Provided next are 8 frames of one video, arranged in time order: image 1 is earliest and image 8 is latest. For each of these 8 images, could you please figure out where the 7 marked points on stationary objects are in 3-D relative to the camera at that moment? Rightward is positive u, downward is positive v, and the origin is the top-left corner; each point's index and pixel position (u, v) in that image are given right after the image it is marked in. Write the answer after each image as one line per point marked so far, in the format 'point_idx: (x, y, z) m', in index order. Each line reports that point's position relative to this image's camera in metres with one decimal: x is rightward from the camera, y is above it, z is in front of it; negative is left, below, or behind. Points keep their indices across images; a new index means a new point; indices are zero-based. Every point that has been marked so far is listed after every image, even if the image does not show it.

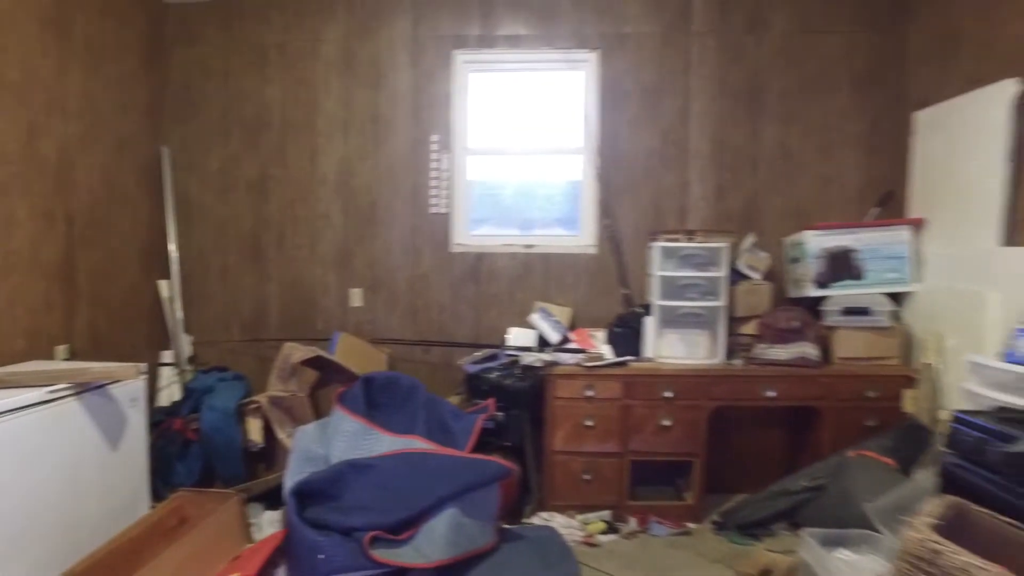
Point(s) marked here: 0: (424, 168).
0: (-0.4, +0.6, +3.2) m
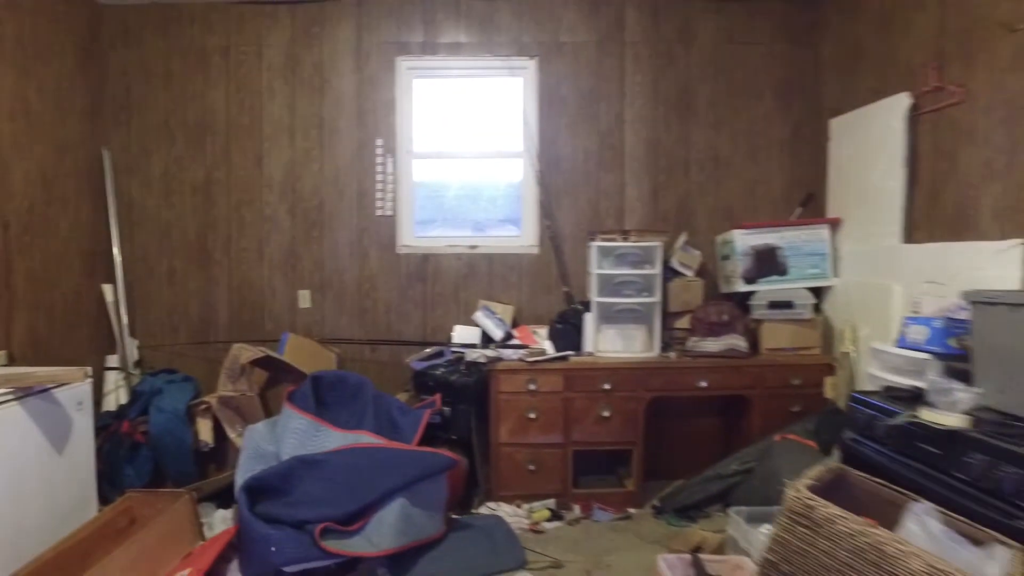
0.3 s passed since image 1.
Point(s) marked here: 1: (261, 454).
0: (-0.7, +0.6, +3.3) m
1: (-0.9, -0.6, +2.4) m
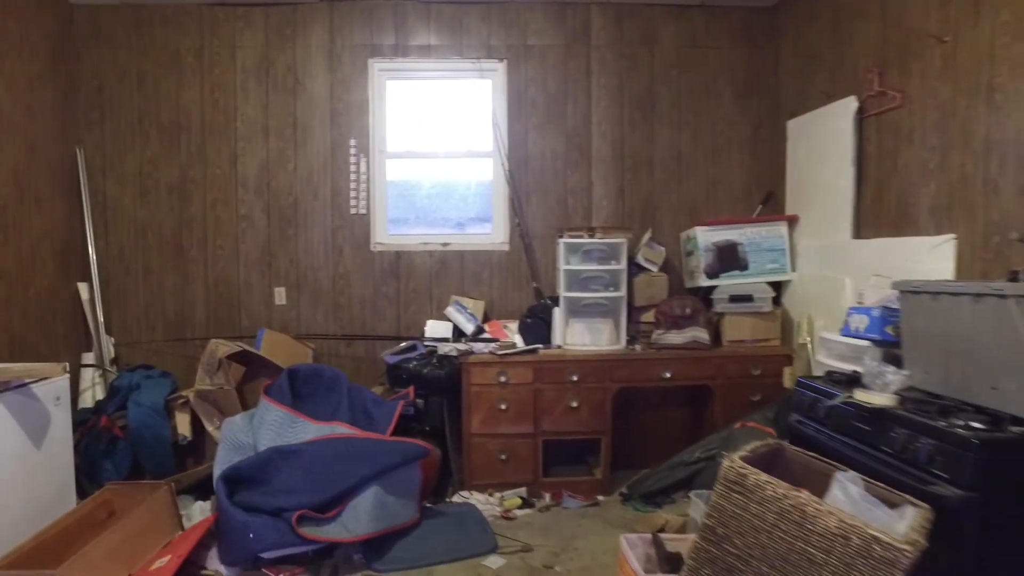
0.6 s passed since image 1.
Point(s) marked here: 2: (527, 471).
0: (-0.8, +0.6, +3.4) m
1: (-1.0, -0.6, +2.4) m
2: (+0.1, -0.8, +2.9) m
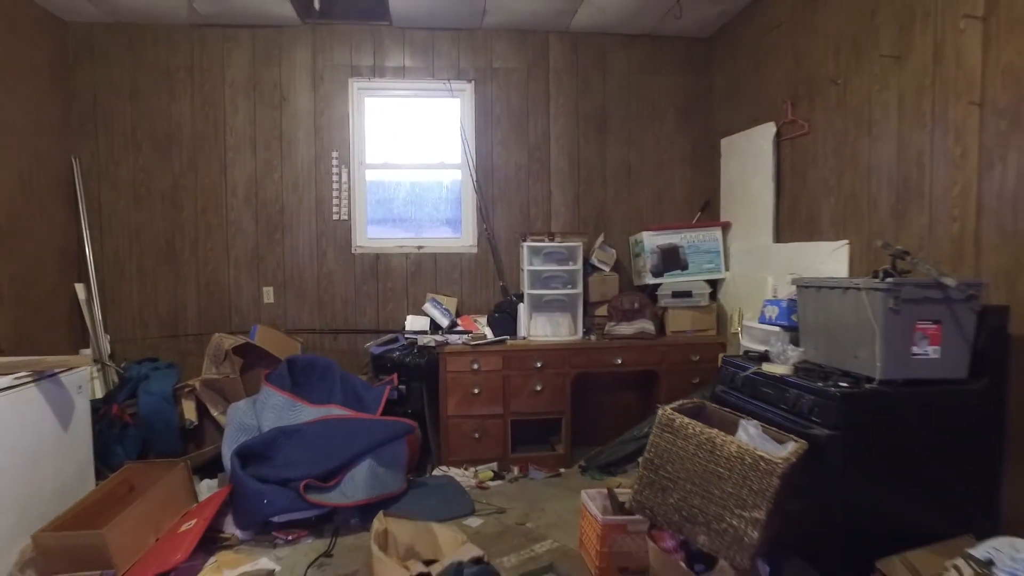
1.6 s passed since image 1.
0: (-1.0, +0.6, +3.7) m
1: (-1.1, -0.6, +2.8) m
2: (-0.1, -0.8, +3.3) m
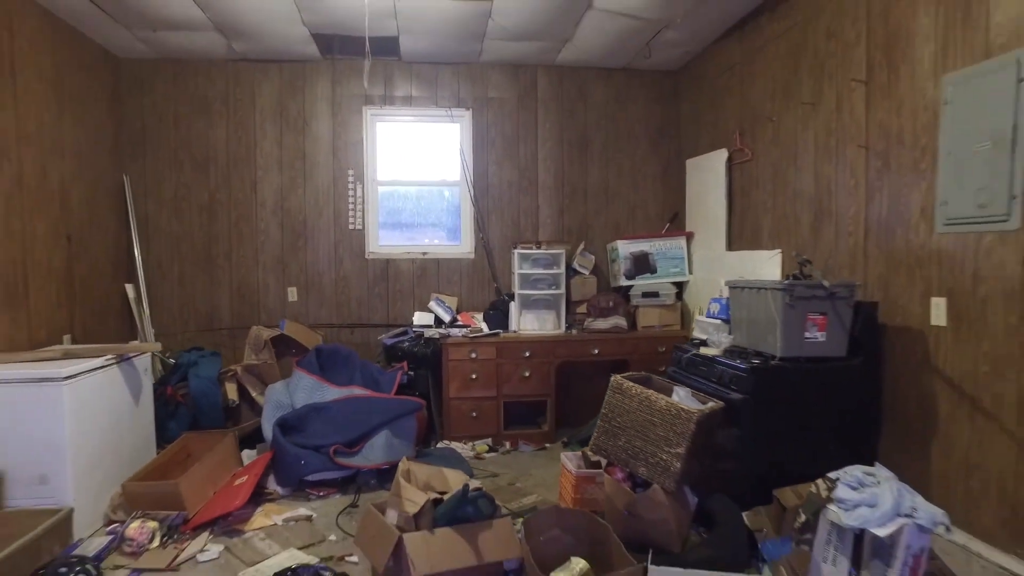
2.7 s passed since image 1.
0: (-1.0, +0.6, +4.2) m
1: (-1.1, -0.6, +3.3) m
2: (-0.1, -0.8, +3.8) m
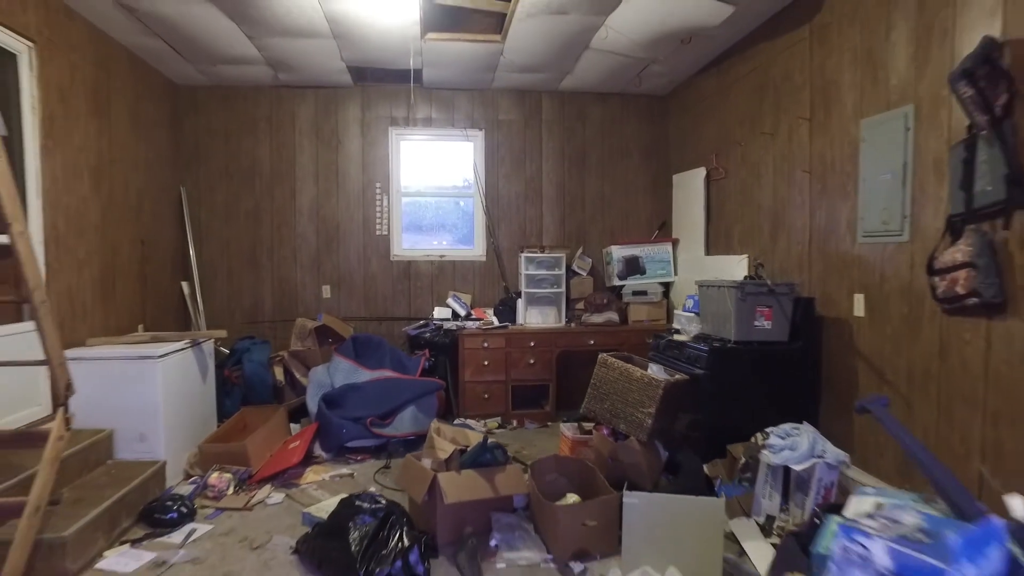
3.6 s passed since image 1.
0: (-1.0, +0.6, +4.8) m
1: (-1.1, -0.5, +3.9) m
2: (-0.1, -0.8, +4.4) m
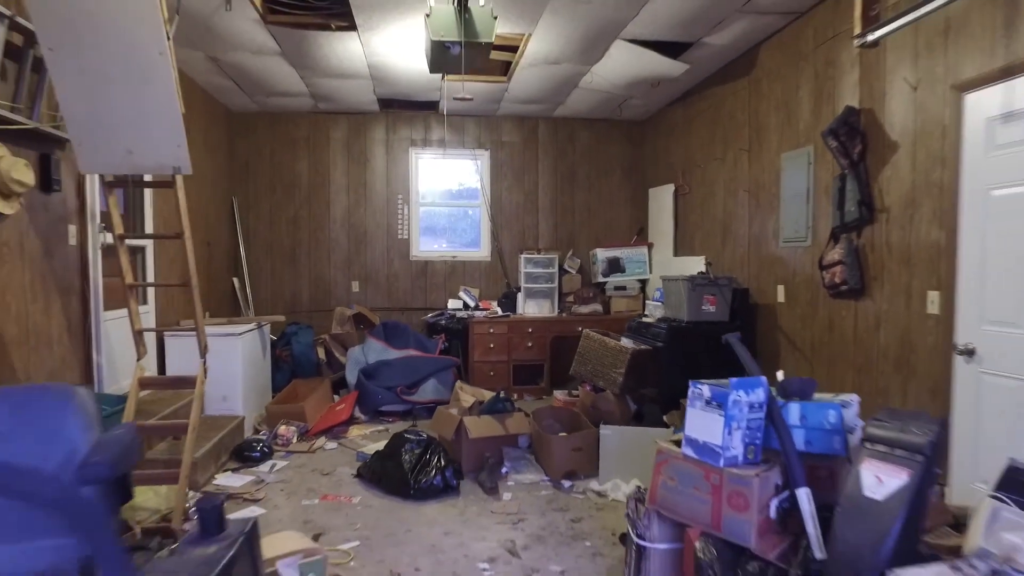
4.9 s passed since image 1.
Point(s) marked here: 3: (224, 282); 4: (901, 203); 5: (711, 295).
0: (-1.0, +0.6, +5.7) m
1: (-1.1, -0.5, +4.7) m
2: (-0.1, -0.7, +5.2) m
3: (-2.2, 0.0, +5.3) m
4: (+1.5, +0.3, +2.6) m
5: (+1.1, 0.0, +3.7) m
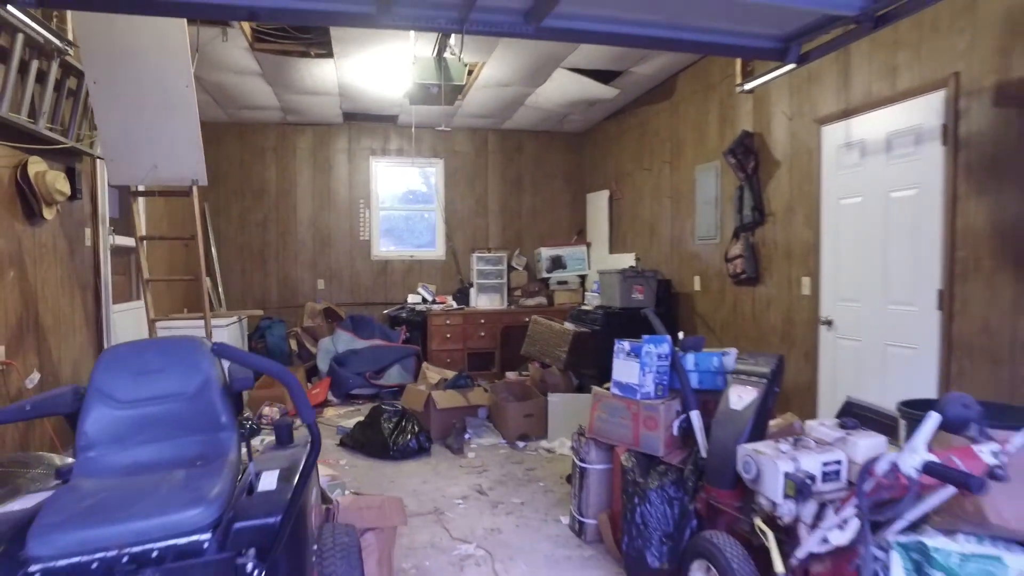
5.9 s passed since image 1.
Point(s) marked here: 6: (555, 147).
0: (-1.4, +0.6, +6.1) m
1: (-1.4, -0.5, +5.2) m
2: (-0.4, -0.7, +5.8) m
3: (-2.6, +0.1, +5.7) m
4: (+1.3, +0.4, +3.3) m
5: (+0.8, 0.0, +4.4) m
6: (+0.4, +1.3, +6.5) m
